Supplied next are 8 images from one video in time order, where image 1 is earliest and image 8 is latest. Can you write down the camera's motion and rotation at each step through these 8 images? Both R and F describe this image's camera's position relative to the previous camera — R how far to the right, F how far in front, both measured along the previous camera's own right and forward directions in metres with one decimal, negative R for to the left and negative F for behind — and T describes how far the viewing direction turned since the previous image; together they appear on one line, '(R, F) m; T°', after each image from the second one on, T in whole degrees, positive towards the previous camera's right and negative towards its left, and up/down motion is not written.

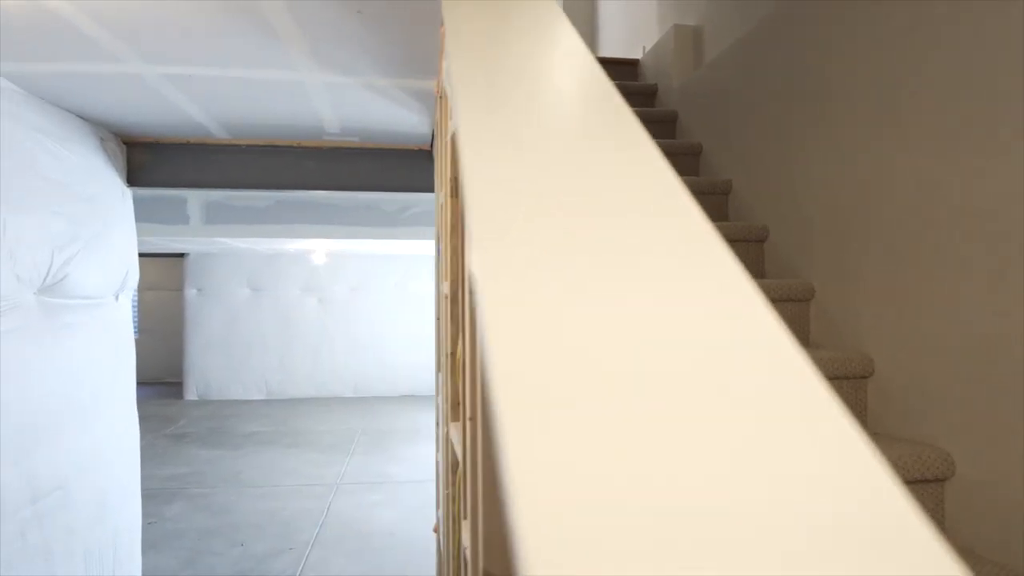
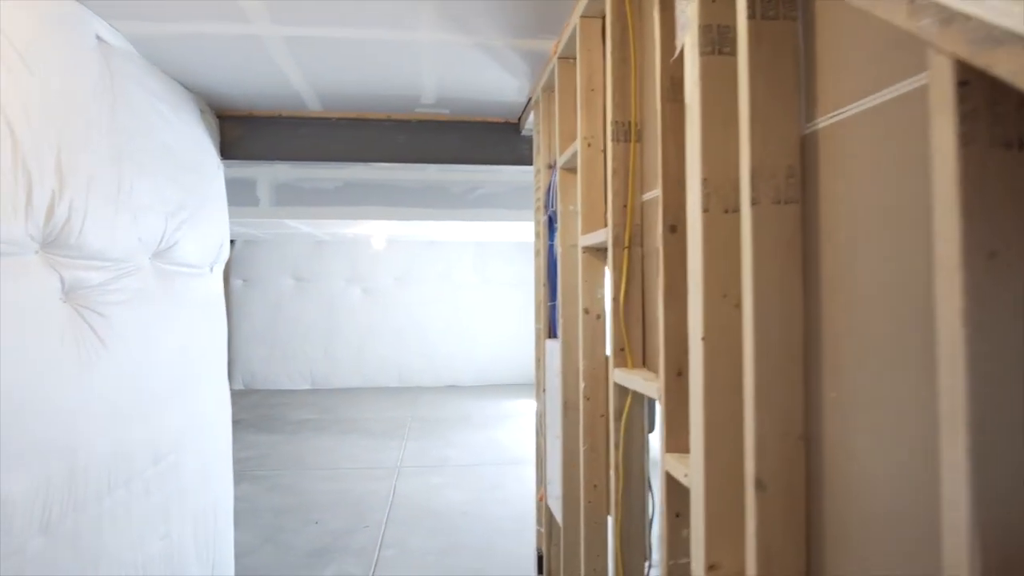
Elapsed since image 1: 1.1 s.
(-0.3, 0.0) m; -1°
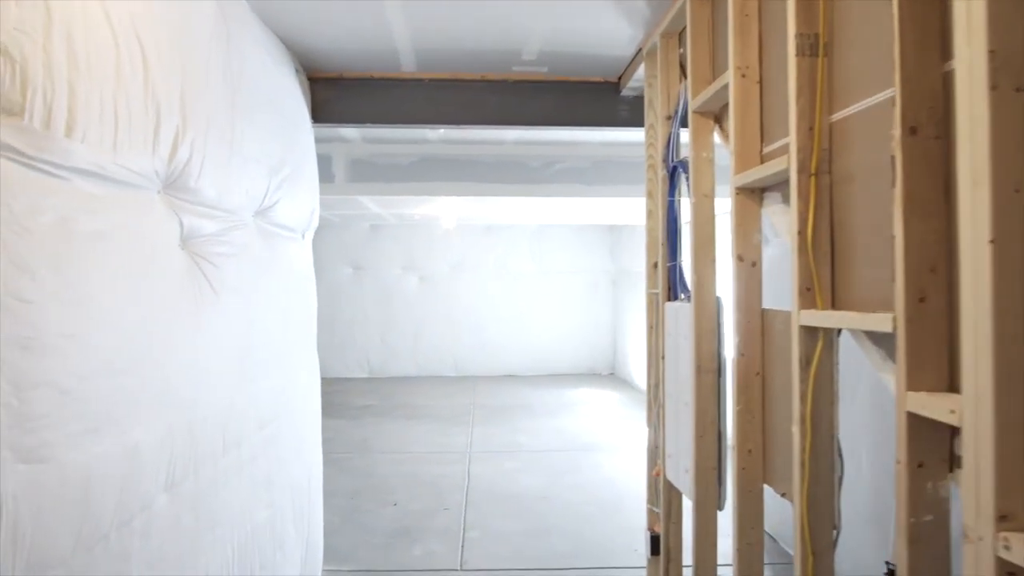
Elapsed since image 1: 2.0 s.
(-0.3, +0.2) m; -3°
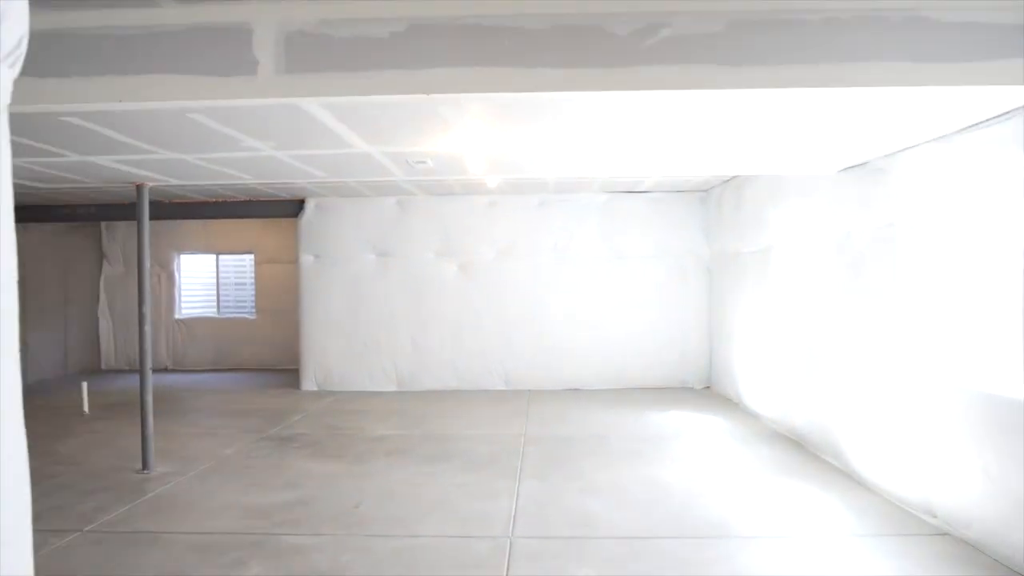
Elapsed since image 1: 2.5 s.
(0.0, +2.2) m; -5°
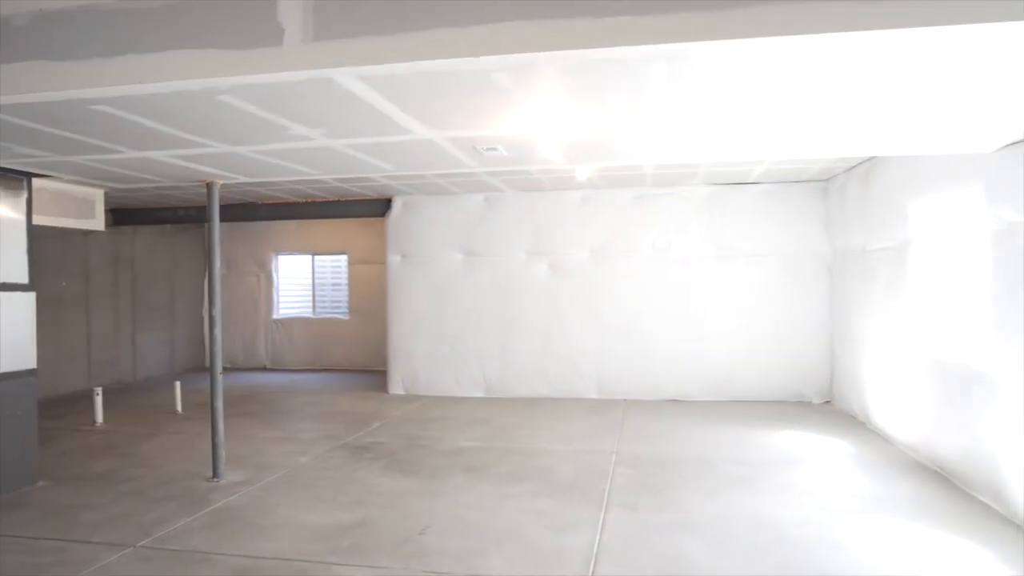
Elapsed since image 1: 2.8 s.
(+0.1, +0.5) m; -9°
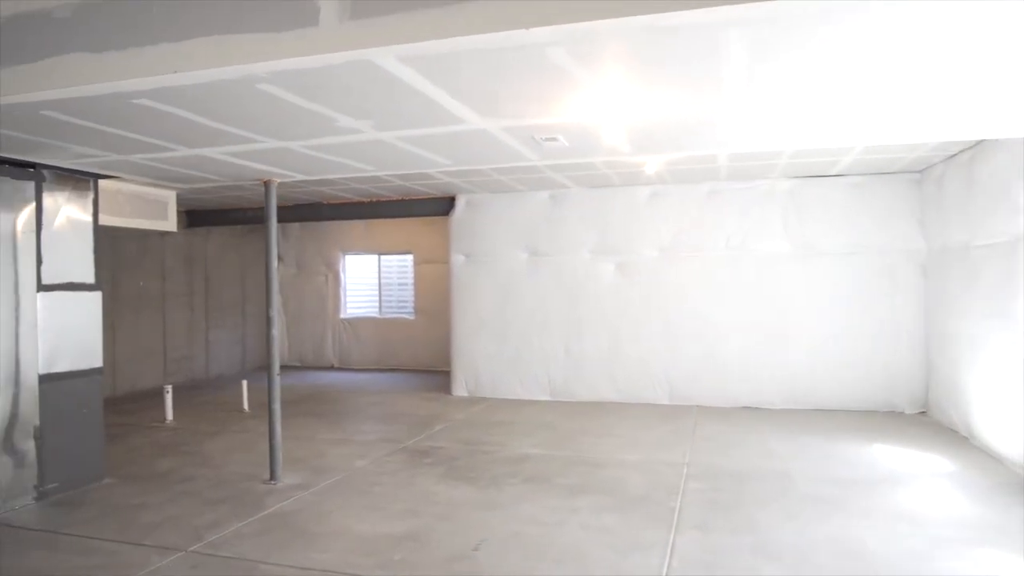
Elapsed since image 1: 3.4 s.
(0.0, +0.2) m; -6°
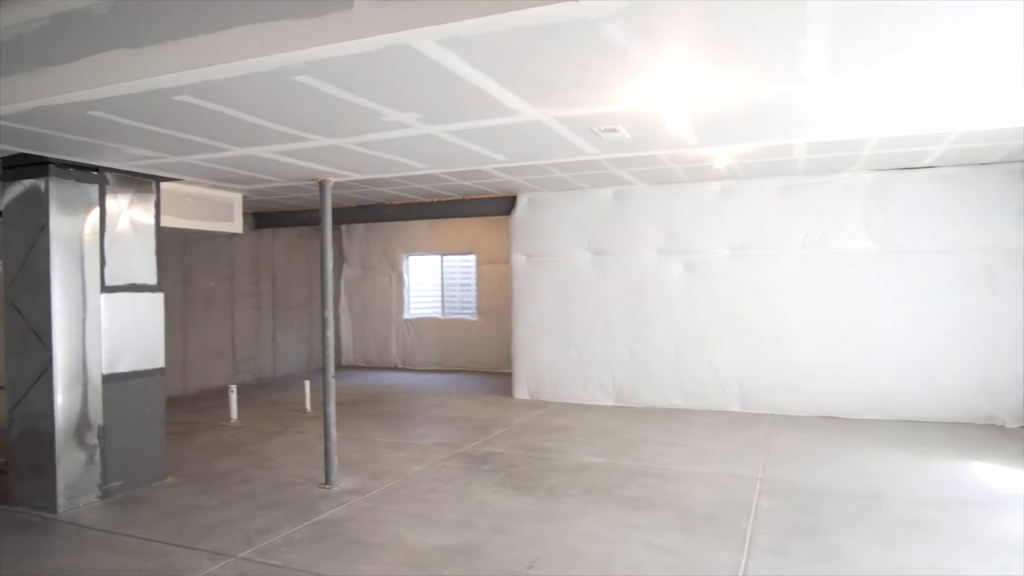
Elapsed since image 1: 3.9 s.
(0.0, +0.2) m; -5°
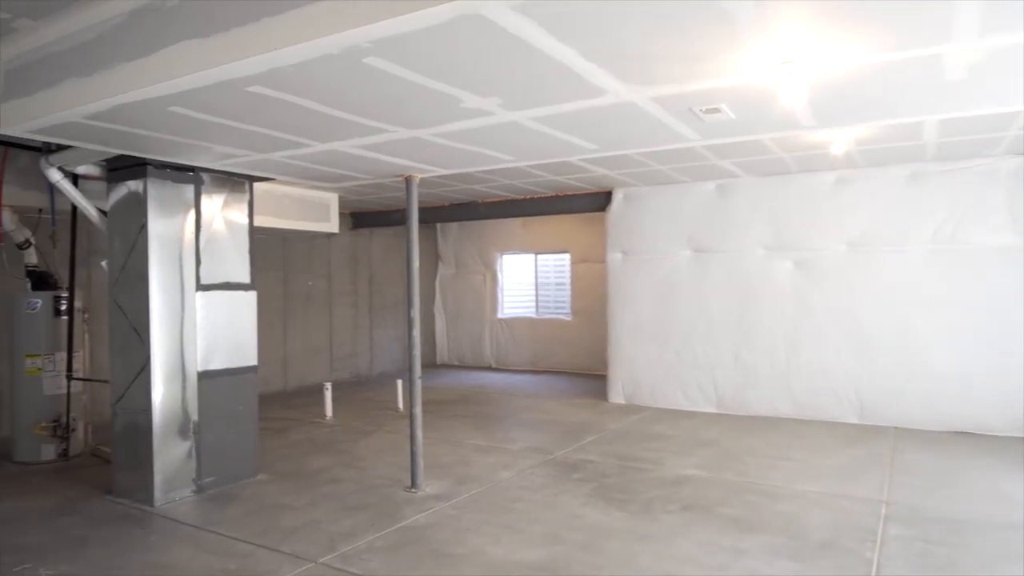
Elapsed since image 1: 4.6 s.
(0.0, +0.2) m; -8°
